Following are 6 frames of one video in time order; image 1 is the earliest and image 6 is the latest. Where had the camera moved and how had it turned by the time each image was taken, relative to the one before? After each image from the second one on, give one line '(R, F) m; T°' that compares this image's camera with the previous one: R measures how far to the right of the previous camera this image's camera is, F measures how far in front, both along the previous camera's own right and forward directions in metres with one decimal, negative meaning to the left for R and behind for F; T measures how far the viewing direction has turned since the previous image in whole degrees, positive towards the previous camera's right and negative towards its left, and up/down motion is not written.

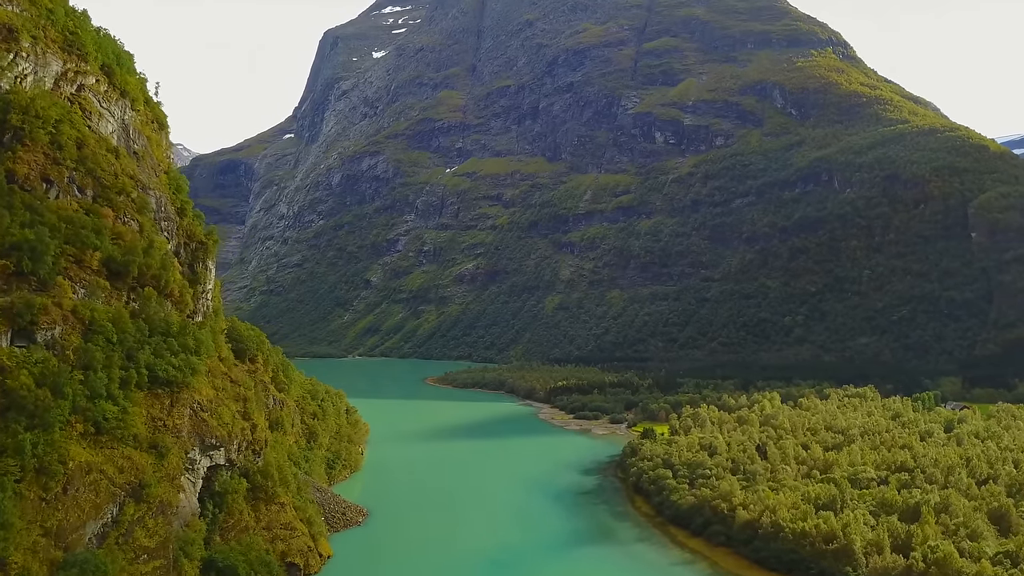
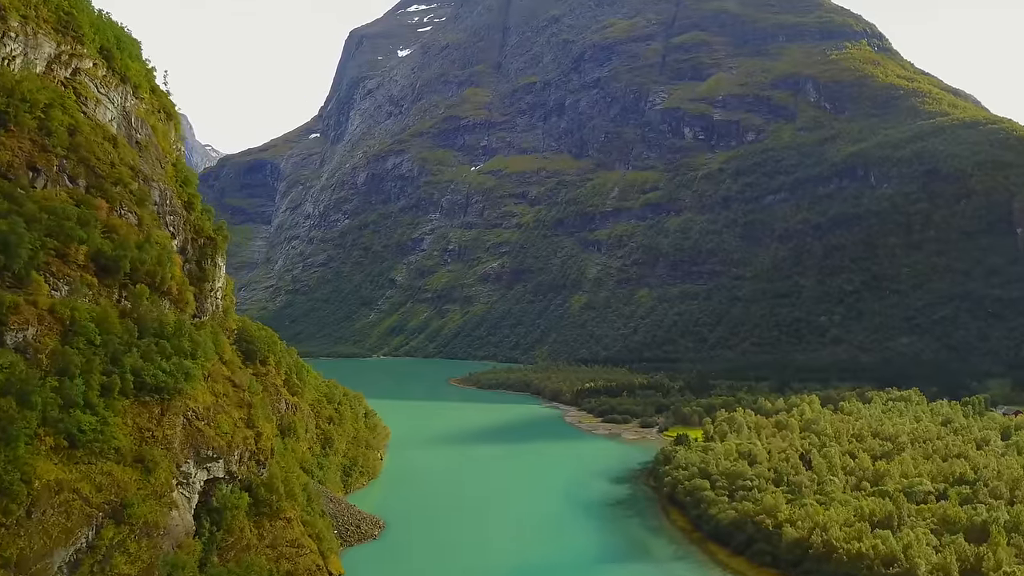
(0.0, +3.8) m; -2°
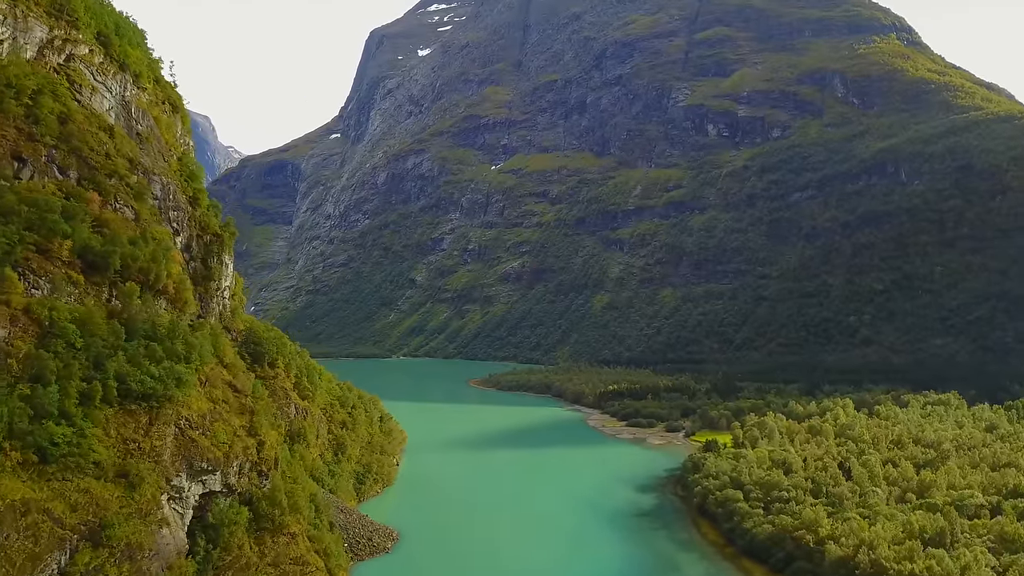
(0.0, +3.0) m; -2°
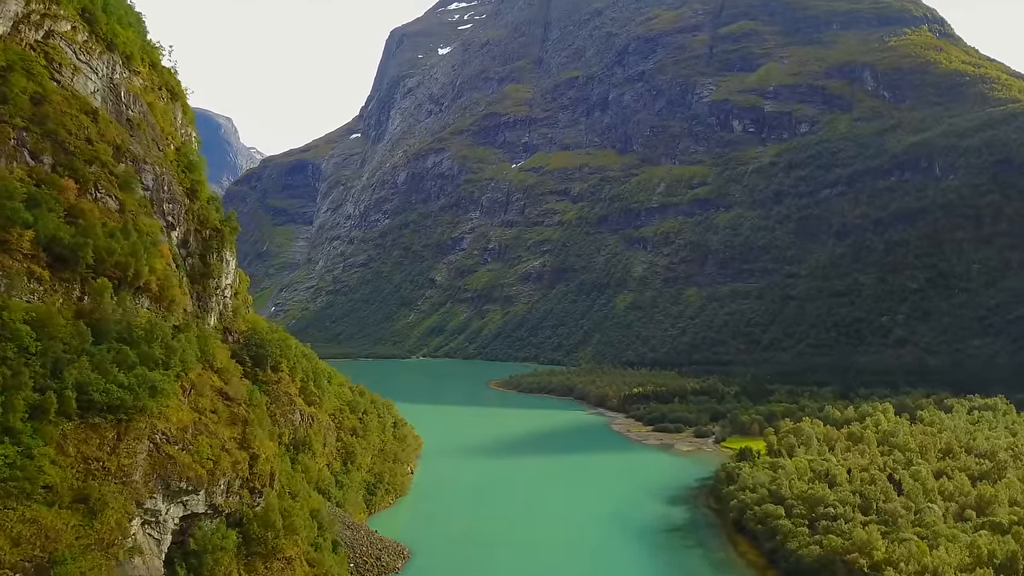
(+0.1, +4.0) m; -2°
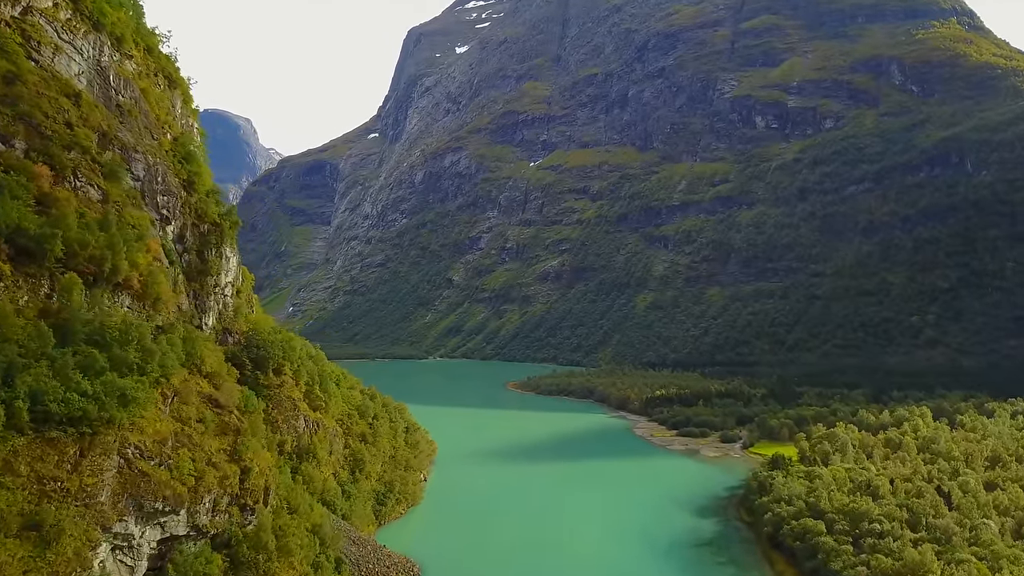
(+0.1, +3.4) m; -1°
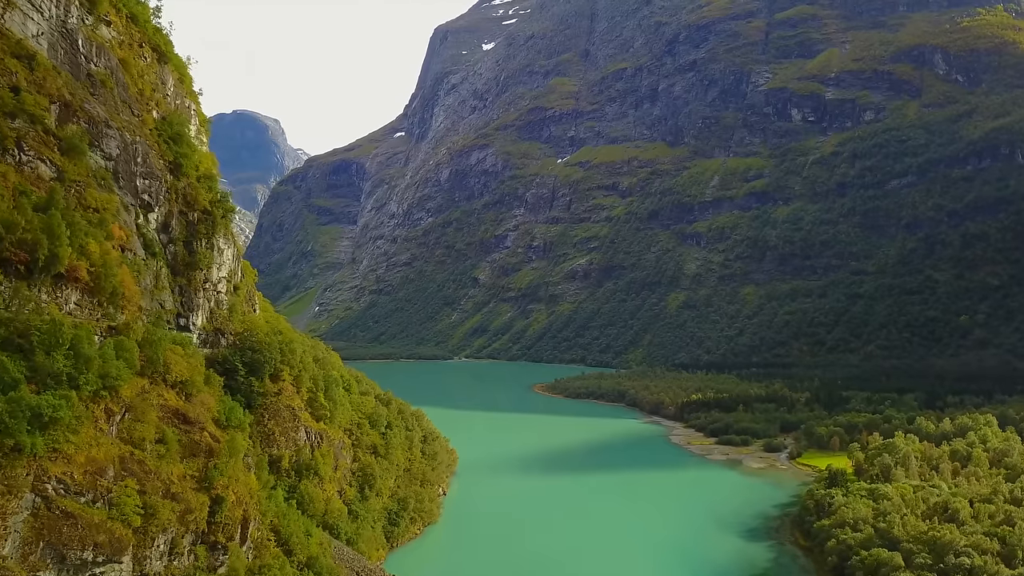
(0.0, +5.7) m; -2°
